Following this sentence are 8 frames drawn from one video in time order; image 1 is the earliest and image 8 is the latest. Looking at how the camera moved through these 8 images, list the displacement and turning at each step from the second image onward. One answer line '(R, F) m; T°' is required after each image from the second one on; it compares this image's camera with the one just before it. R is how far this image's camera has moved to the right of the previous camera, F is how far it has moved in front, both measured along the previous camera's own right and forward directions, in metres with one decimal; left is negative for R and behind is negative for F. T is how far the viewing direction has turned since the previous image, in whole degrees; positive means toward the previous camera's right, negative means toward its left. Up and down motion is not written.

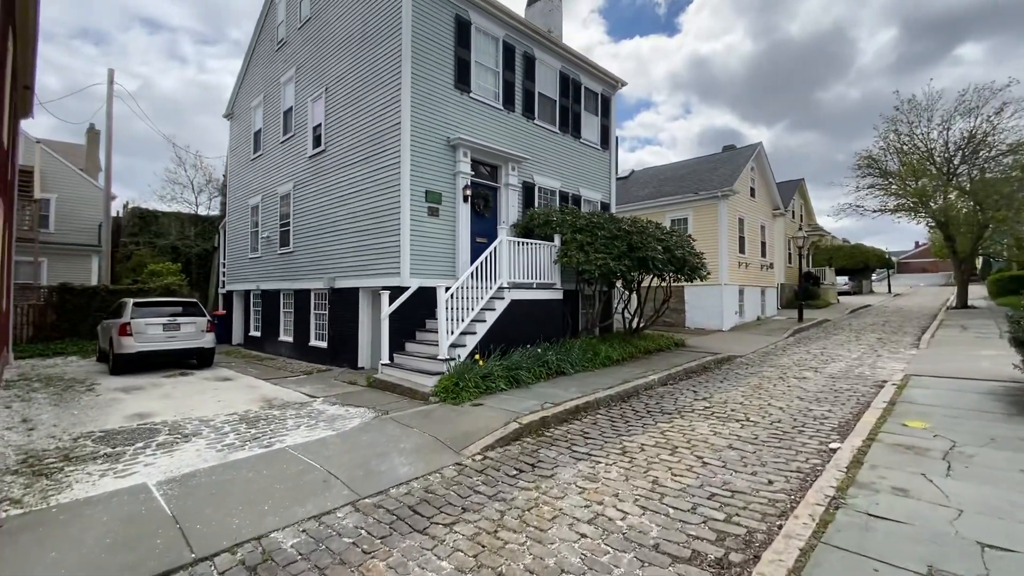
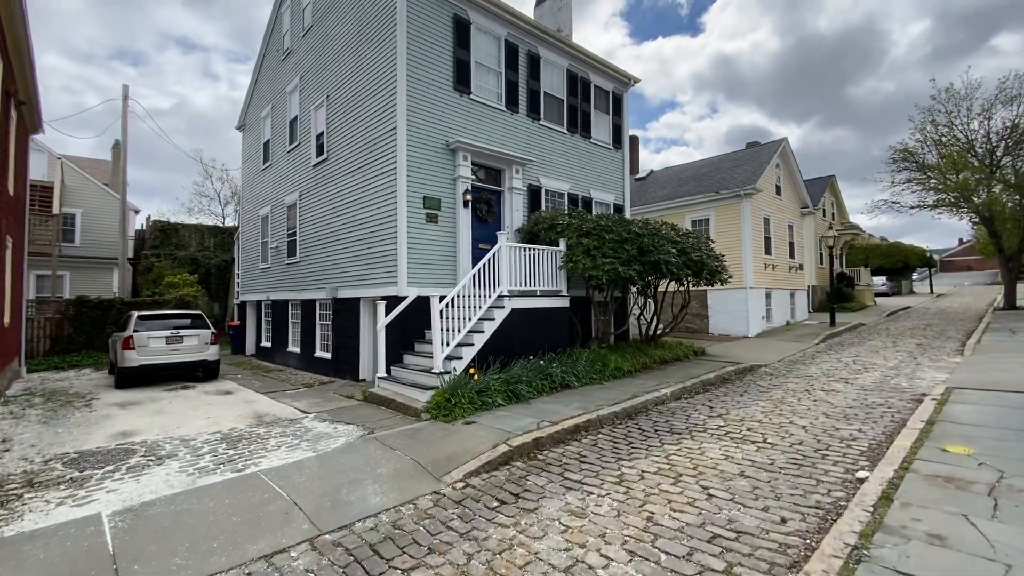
(+0.5, +0.5) m; -3°
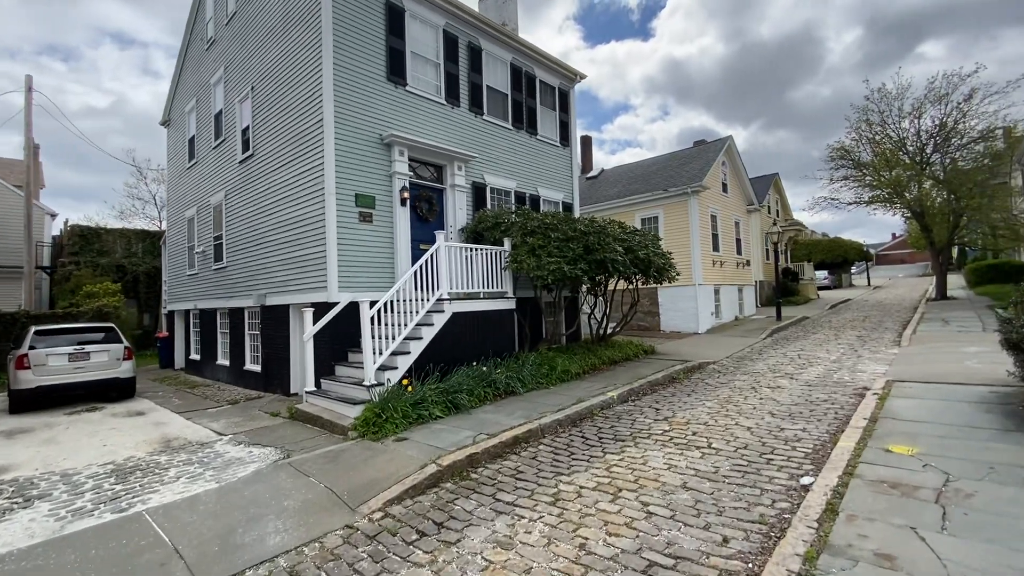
(+0.4, +0.5) m; +5°
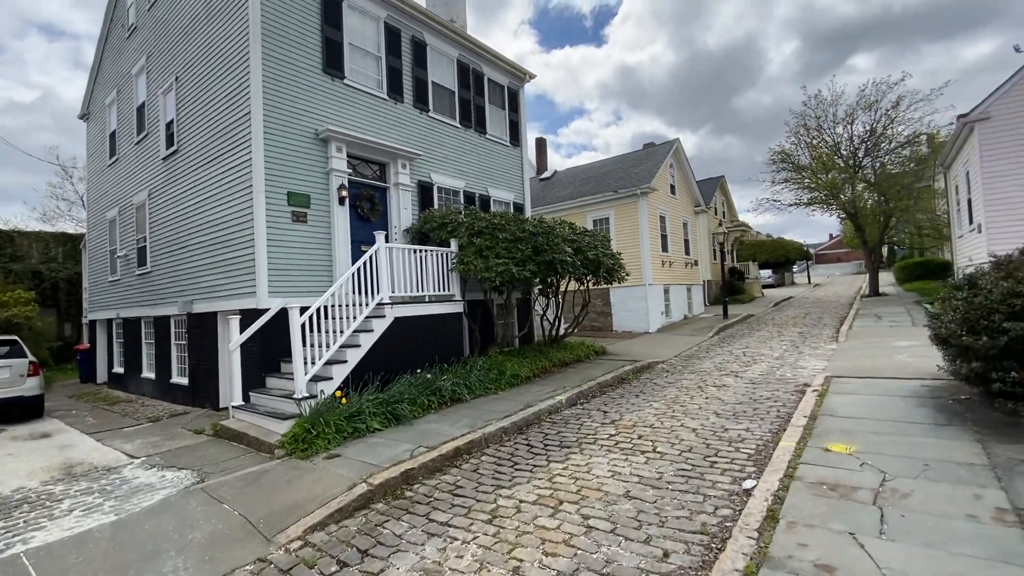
(+0.2, +0.3) m; +5°
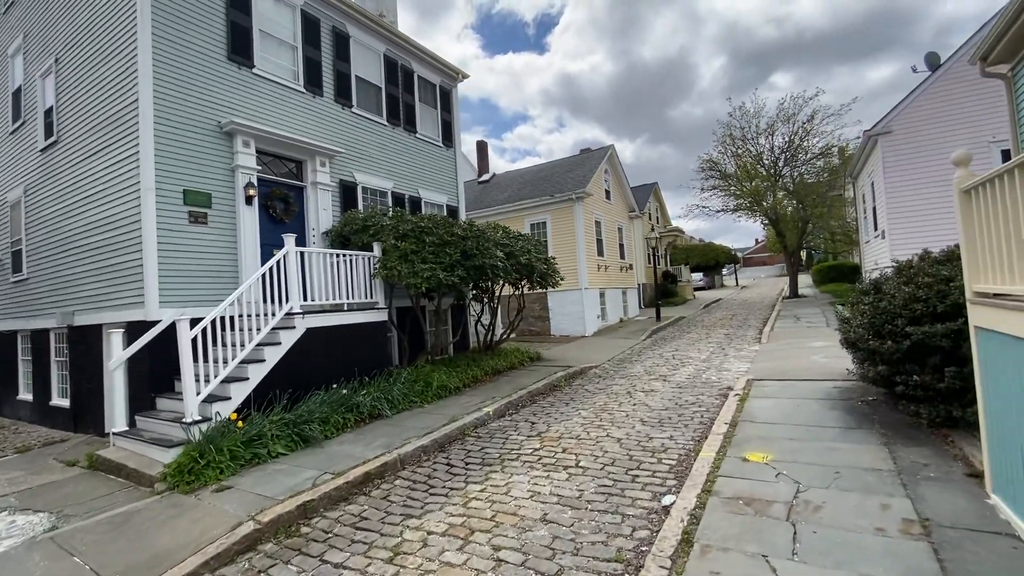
(+0.3, +0.3) m; +6°
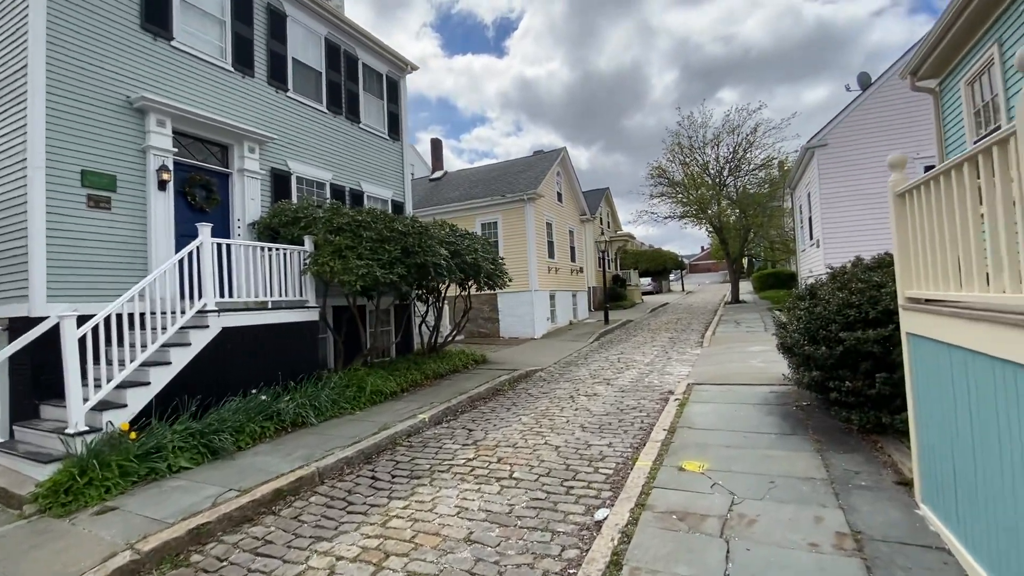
(+0.2, +0.3) m; +5°
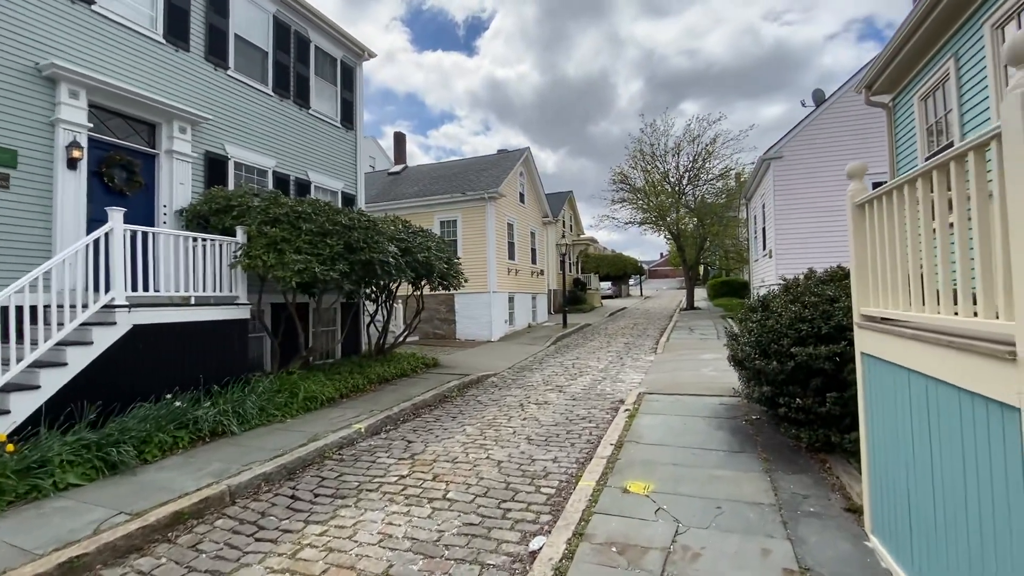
(+0.2, +0.4) m; +4°
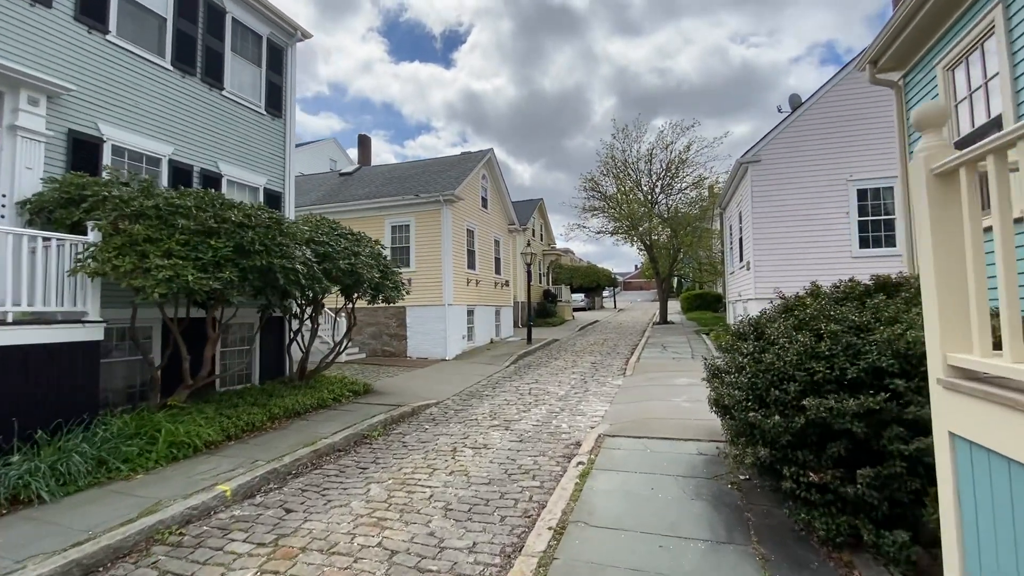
(+0.6, +1.4) m; +3°
